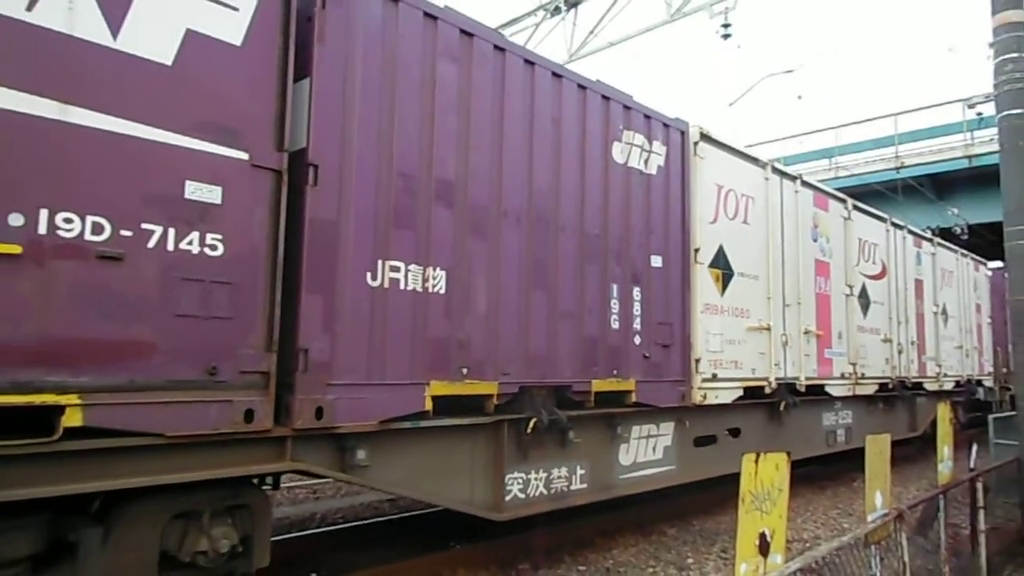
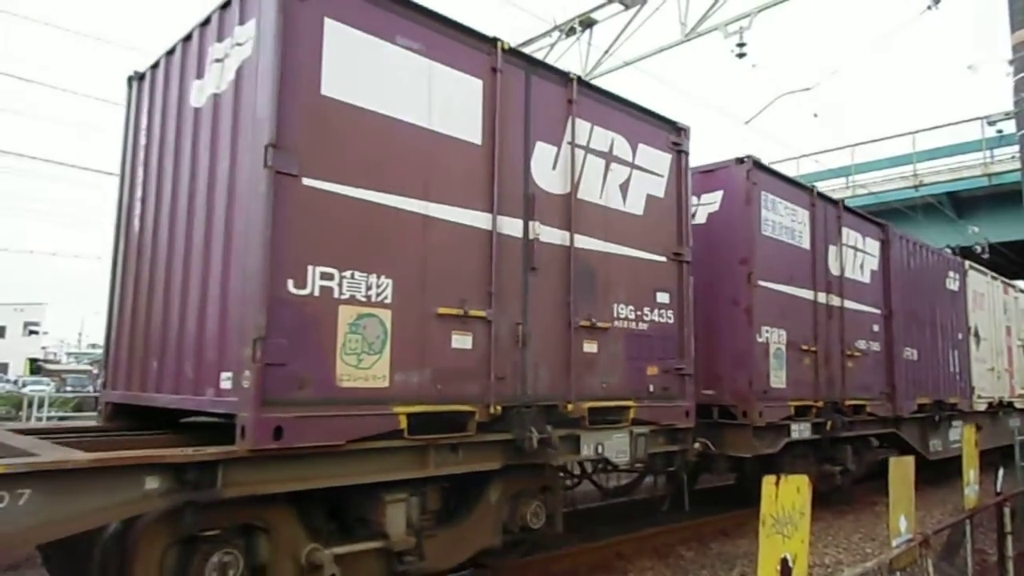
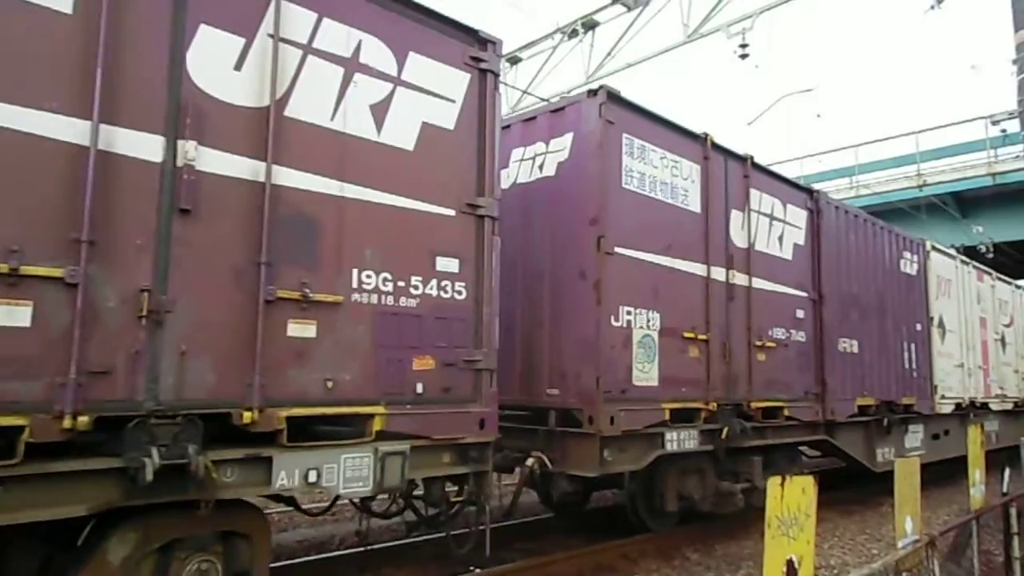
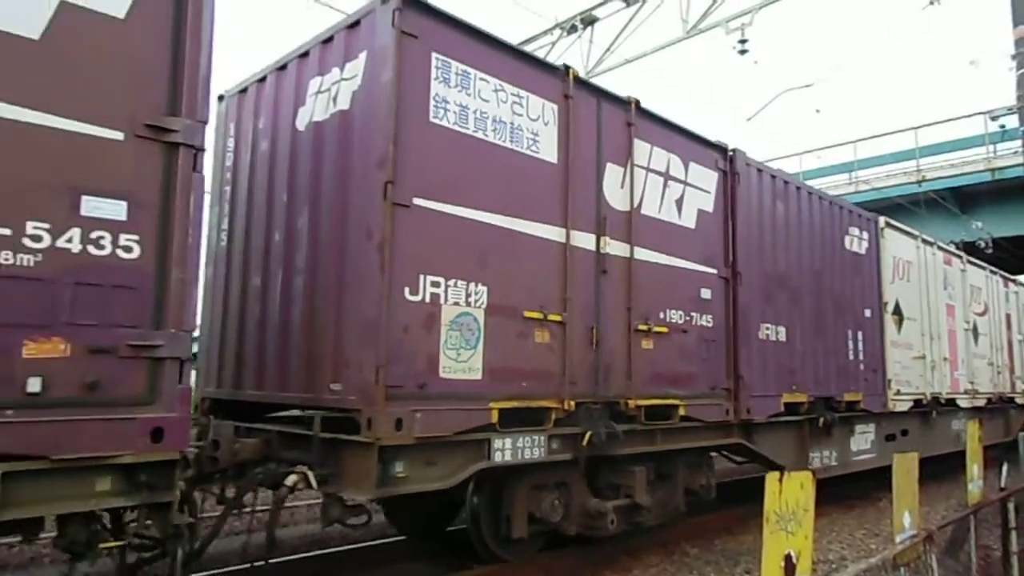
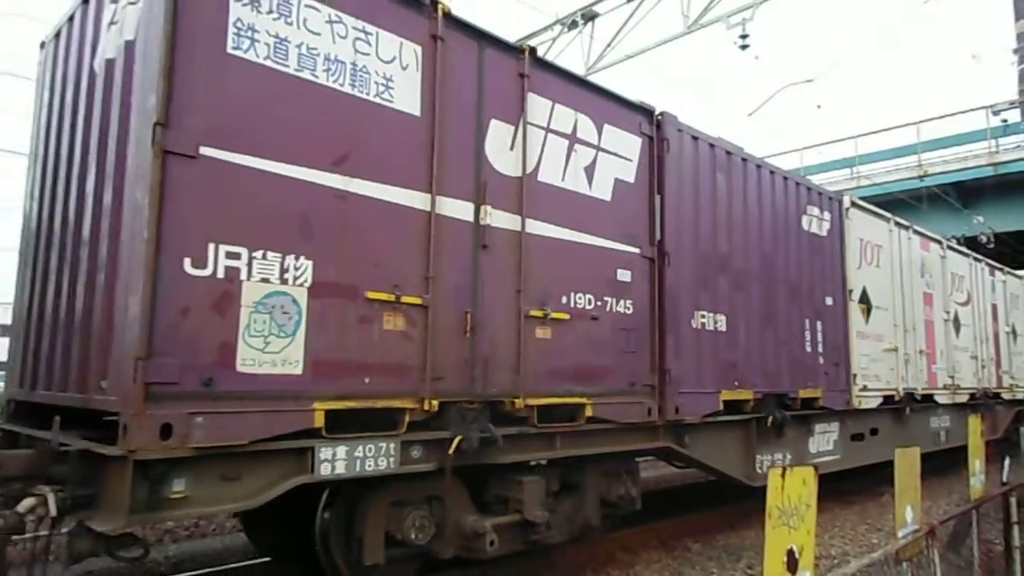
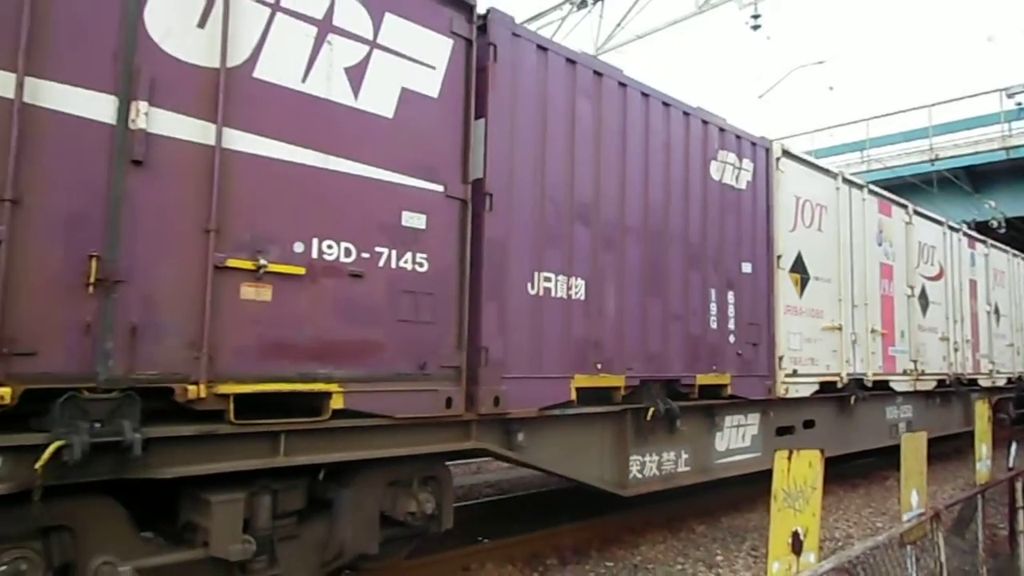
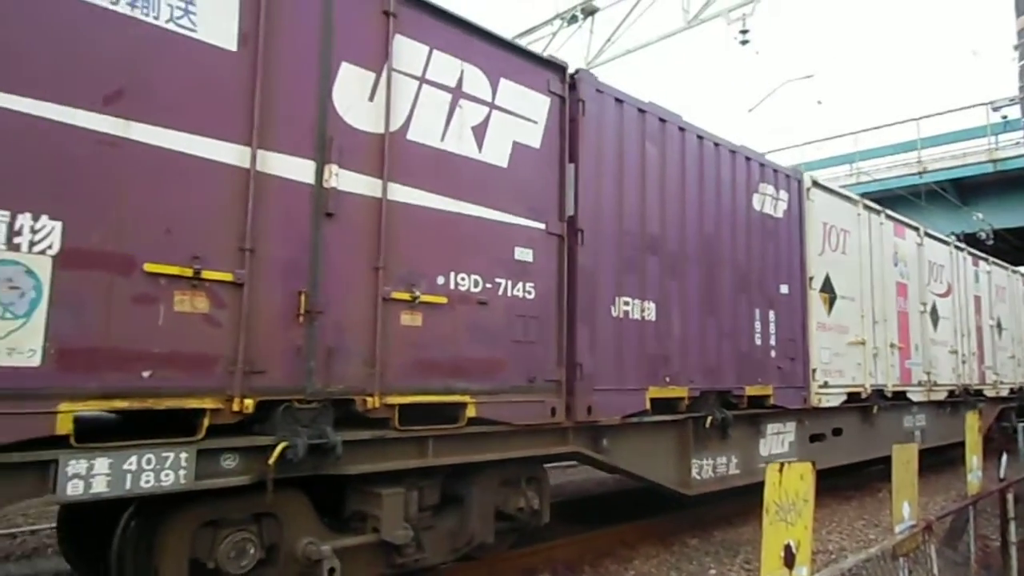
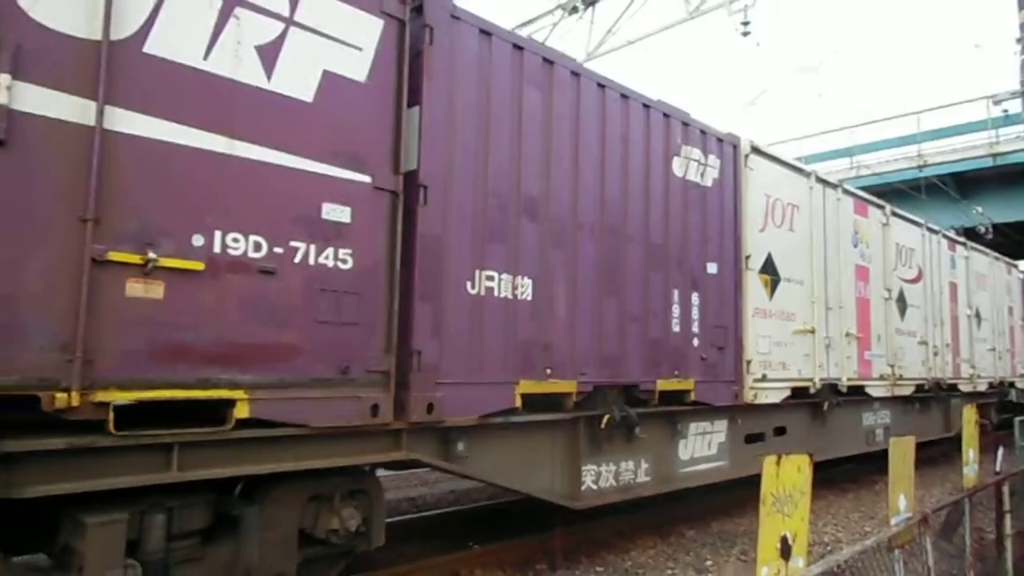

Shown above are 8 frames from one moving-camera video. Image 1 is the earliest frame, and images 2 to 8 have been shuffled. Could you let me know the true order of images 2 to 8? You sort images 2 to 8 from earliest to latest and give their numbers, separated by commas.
8, 6, 7, 5, 4, 3, 2
